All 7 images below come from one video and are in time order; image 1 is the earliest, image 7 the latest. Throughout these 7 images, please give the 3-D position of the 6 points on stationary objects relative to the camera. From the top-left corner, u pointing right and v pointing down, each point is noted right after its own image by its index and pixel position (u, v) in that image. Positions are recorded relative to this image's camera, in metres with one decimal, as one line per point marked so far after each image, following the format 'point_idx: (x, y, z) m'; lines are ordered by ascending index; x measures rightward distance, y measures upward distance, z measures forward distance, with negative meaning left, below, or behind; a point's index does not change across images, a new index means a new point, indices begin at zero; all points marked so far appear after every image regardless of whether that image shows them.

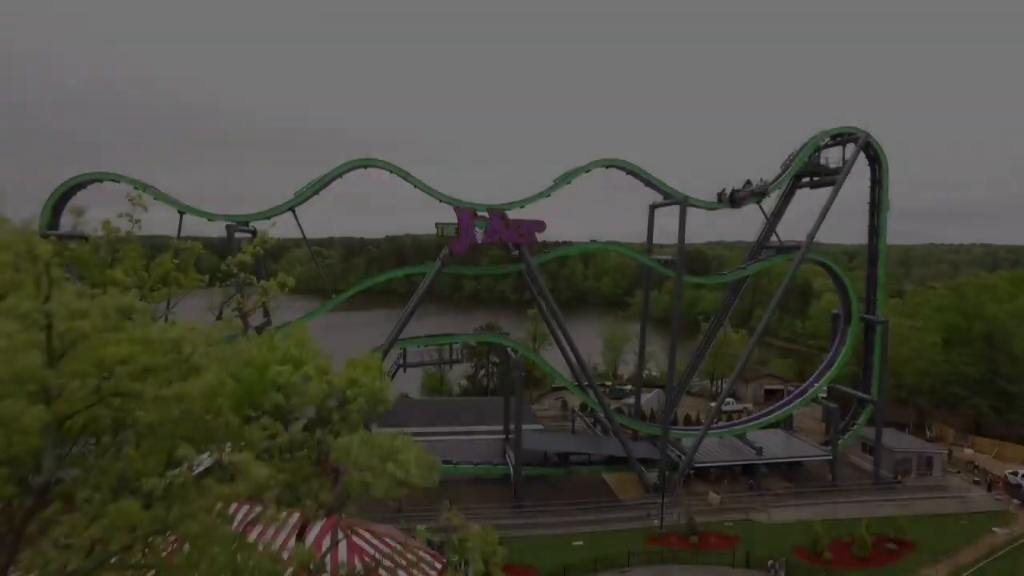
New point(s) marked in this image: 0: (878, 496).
0: (+11.2, -6.4, +17.7) m
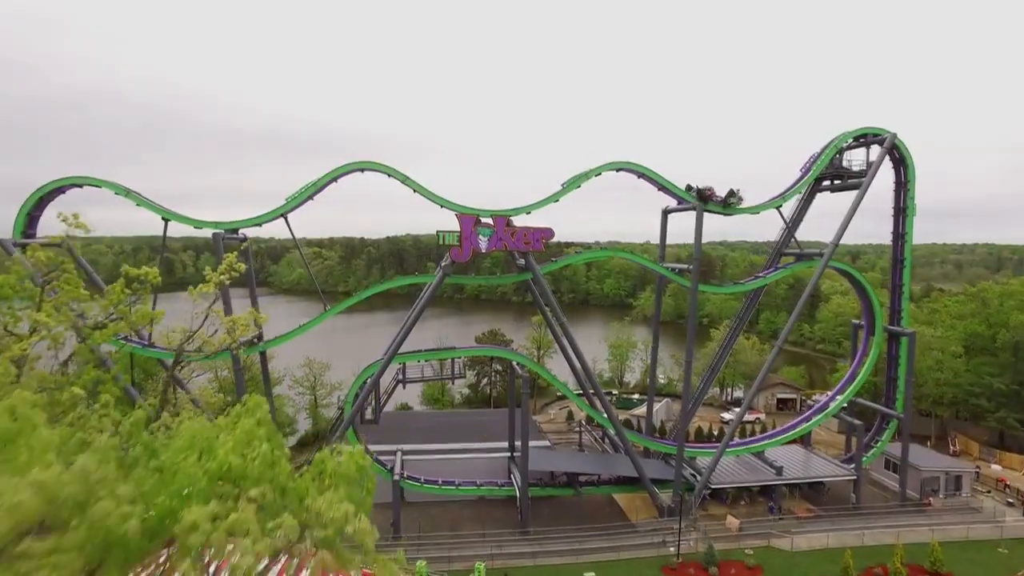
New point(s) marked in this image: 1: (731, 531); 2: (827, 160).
0: (+11.4, -6.7, +16.7) m
1: (+6.1, -6.8, +16.1) m
2: (+9.9, +4.0, +18.1) m
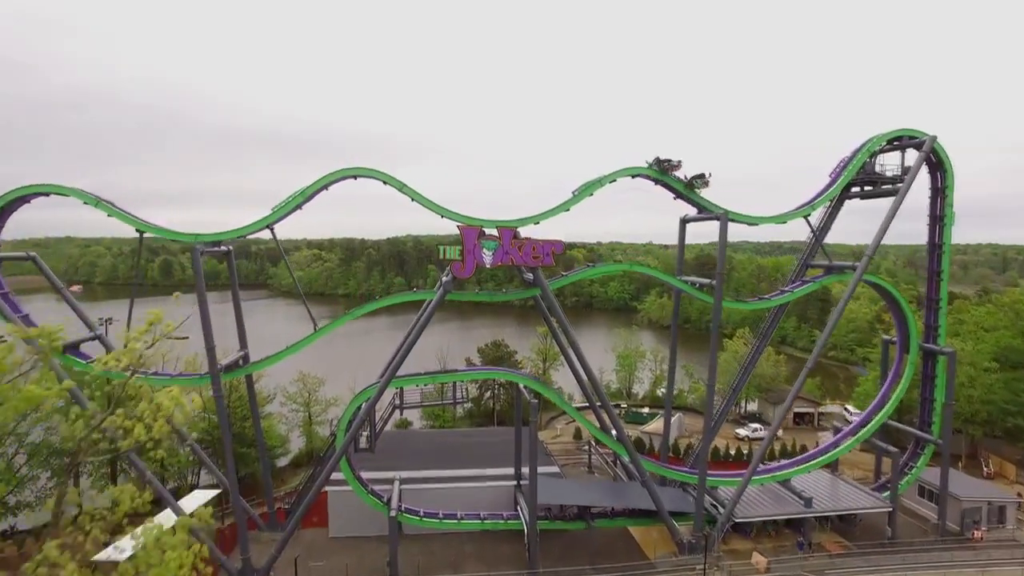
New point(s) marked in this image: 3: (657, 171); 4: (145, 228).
0: (+11.6, -7.1, +15.3) m
1: (+6.3, -7.2, +14.7) m
2: (+10.1, +3.6, +16.8) m
3: (+4.1, +3.3, +16.4) m
4: (-9.1, +1.5, +14.1) m
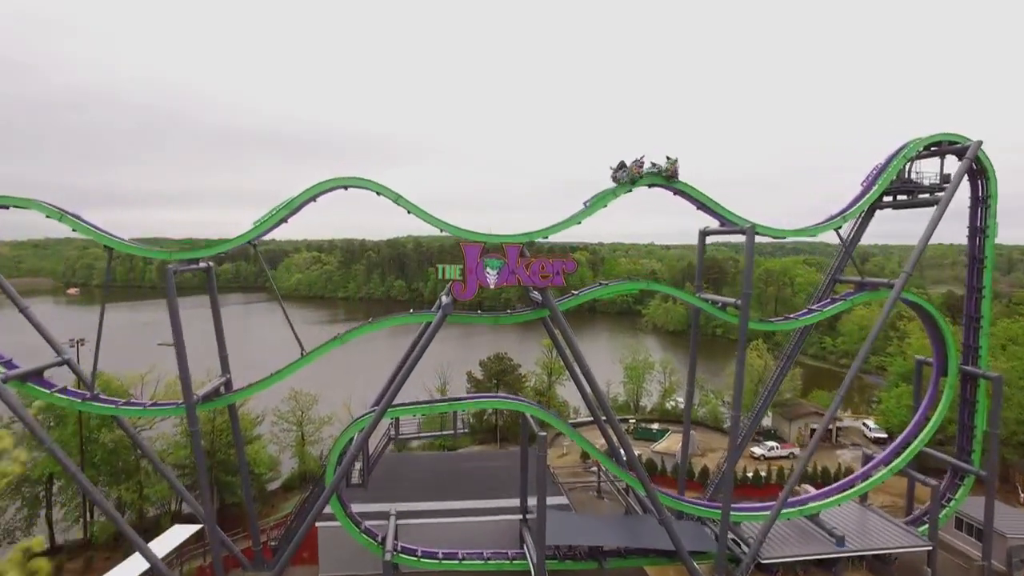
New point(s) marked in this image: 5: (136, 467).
0: (+11.7, -7.6, +14.0) m
1: (+6.4, -7.7, +13.4) m
2: (+10.2, +3.1, +15.4) m
3: (+4.3, +2.8, +15.0) m
4: (-8.9, +1.0, +12.8) m
5: (-11.4, -5.4, +17.4) m
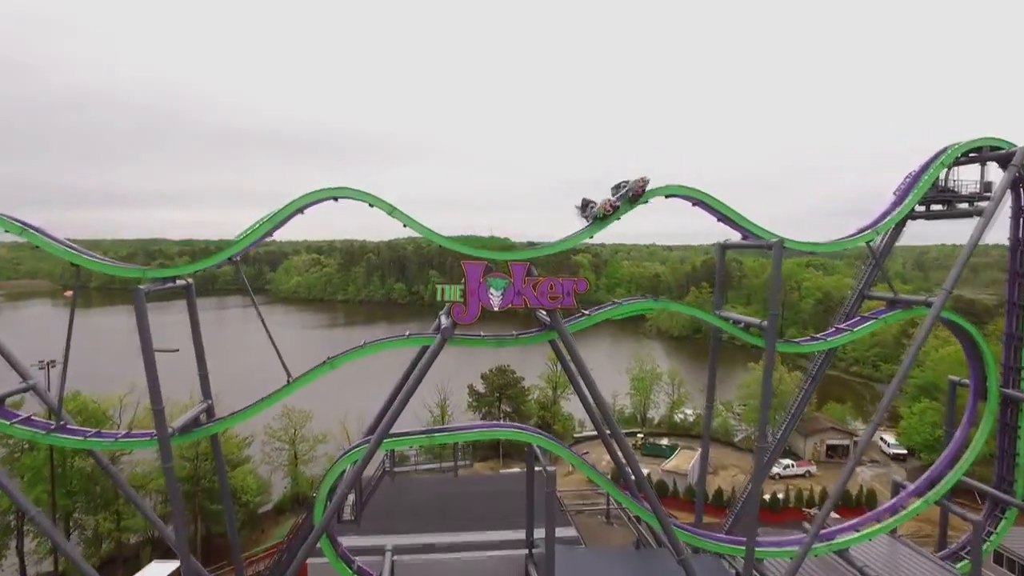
0: (+11.9, -8.1, +12.8) m
1: (+6.6, -8.2, +12.2) m
2: (+10.3, +2.6, +14.3) m
3: (+4.4, +2.3, +13.9) m
4: (-8.8, +0.5, +11.7) m
5: (-11.2, -5.9, +16.3) m
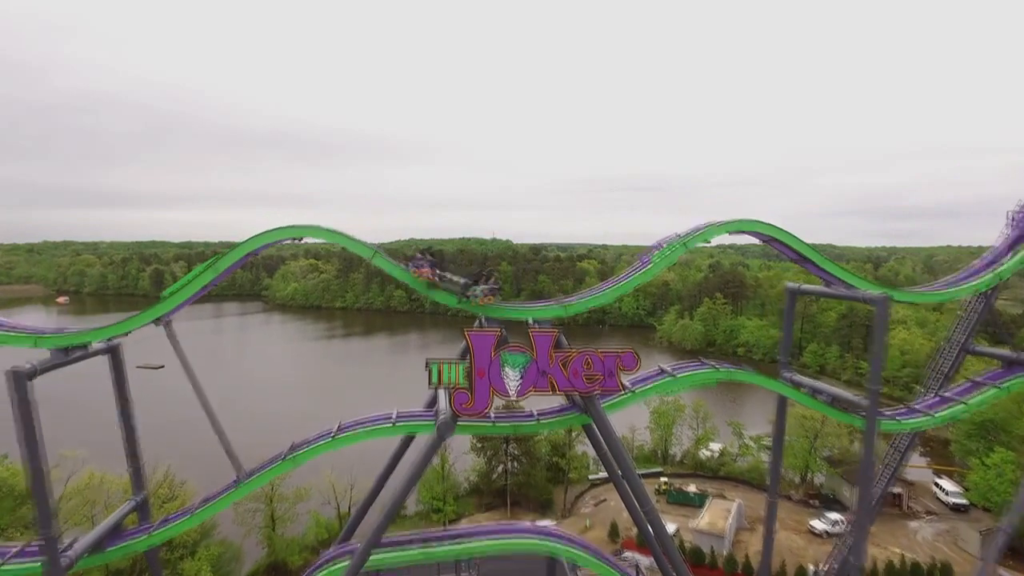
0: (+12.2, -9.2, +9.7) m
1: (+6.9, -9.3, +9.2) m
2: (+10.7, +1.5, +11.2) m
3: (+4.7, +1.2, +10.9) m
4: (-8.5, -0.6, +8.7) m
5: (-10.9, -7.0, +13.3) m
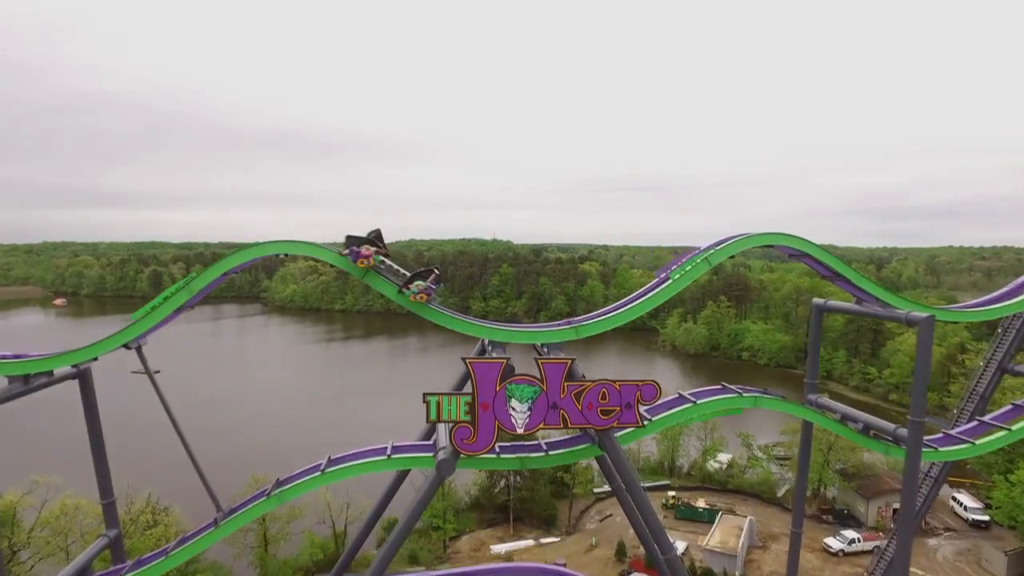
0: (+12.3, -9.5, +8.9) m
1: (+7.0, -9.6, +8.3) m
2: (+10.8, +1.2, +10.3) m
3: (+4.8, +0.9, +10.0) m
4: (-8.4, -0.9, +7.8) m
5: (-10.8, -7.3, +12.5) m
